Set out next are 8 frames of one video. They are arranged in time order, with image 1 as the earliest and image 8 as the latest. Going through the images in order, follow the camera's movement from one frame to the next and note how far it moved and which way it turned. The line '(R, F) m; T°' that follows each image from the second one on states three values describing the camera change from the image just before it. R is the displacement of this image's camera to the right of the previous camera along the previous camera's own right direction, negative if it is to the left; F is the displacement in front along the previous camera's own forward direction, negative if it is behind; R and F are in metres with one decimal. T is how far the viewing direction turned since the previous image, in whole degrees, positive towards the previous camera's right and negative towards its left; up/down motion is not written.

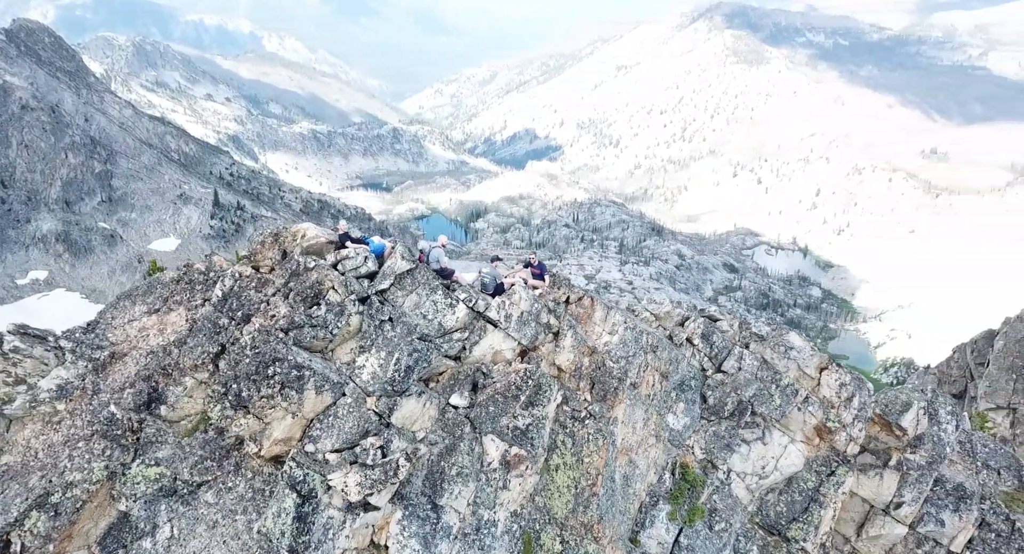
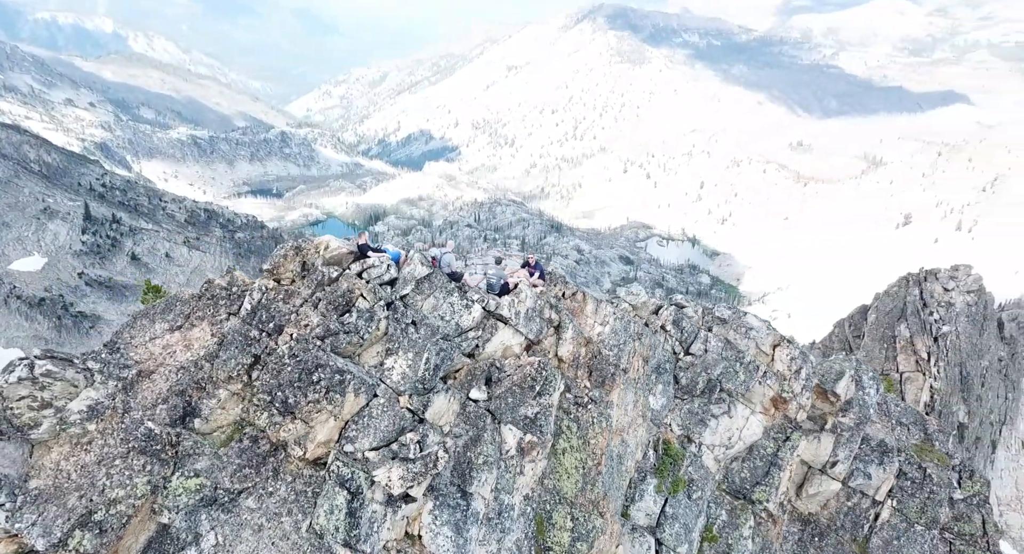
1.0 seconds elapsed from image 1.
(-4.2, -2.0) m; +7°
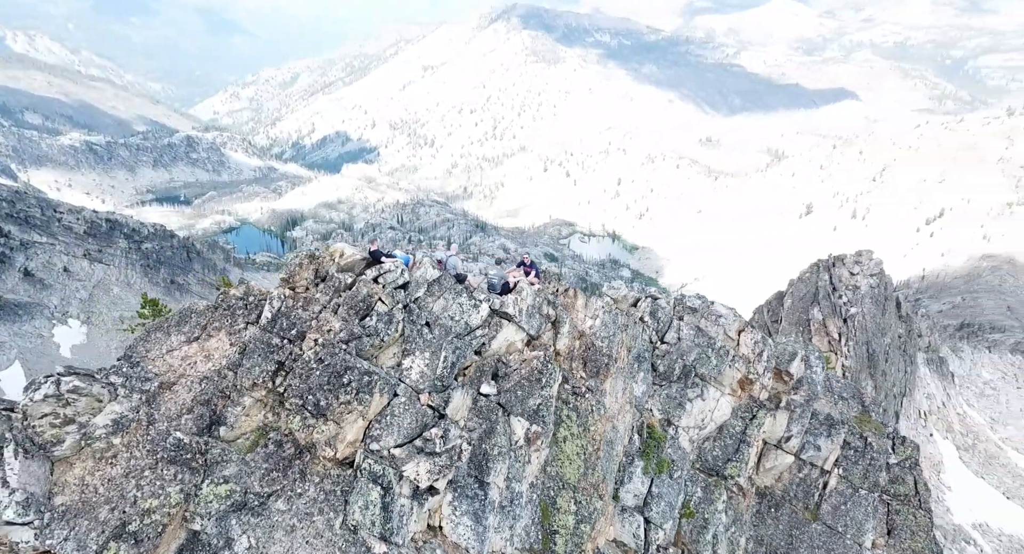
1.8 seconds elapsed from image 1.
(-3.3, -1.6) m; +5°
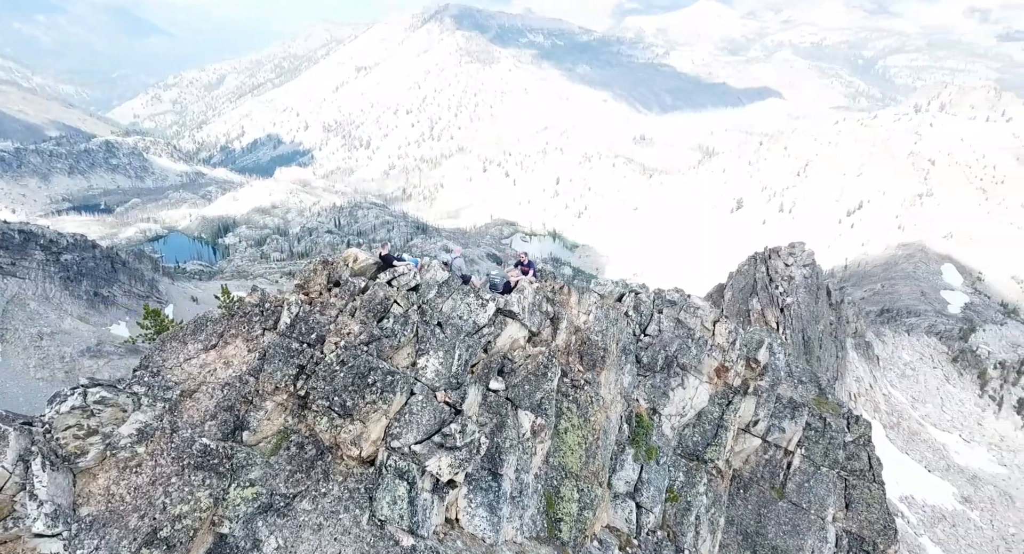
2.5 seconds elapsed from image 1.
(-2.7, -1.3) m; +4°
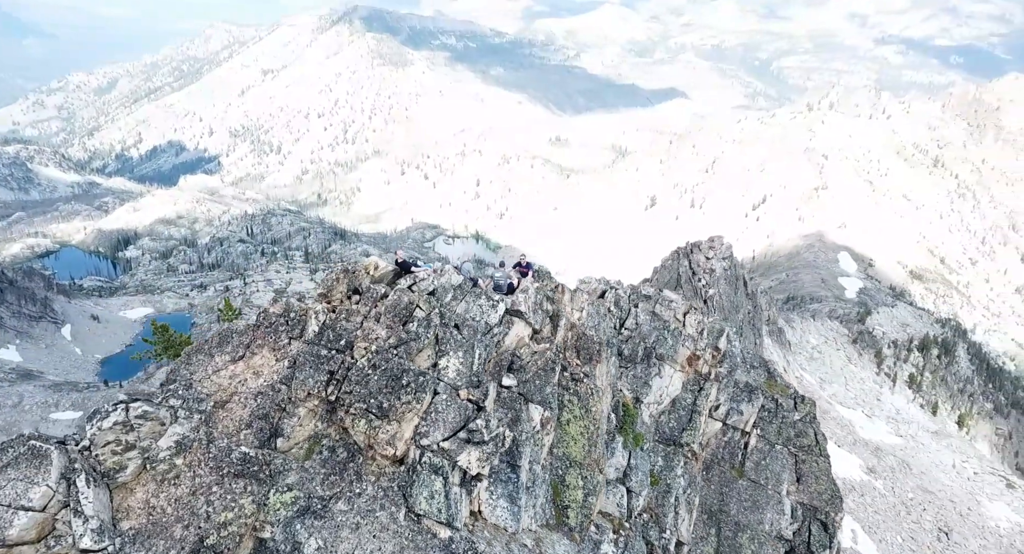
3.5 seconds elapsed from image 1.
(-3.9, -1.6) m; +5°
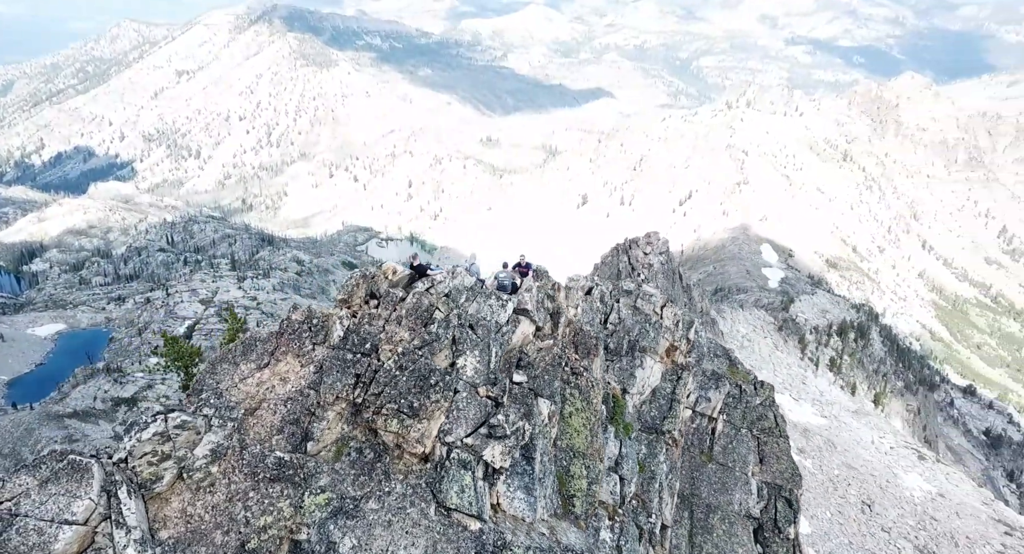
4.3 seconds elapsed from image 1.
(-3.4, -1.2) m; +5°
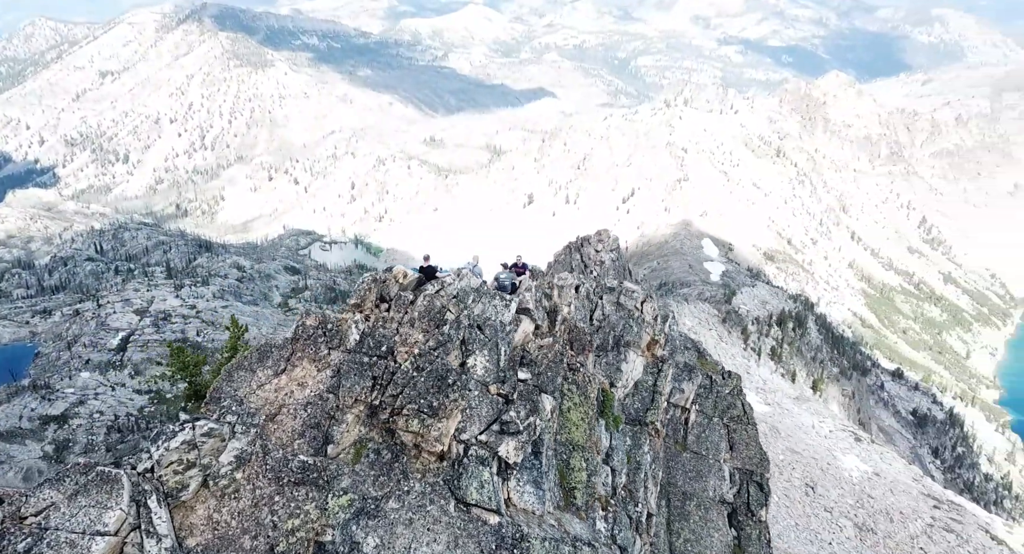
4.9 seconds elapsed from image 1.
(-2.7, -0.9) m; +4°
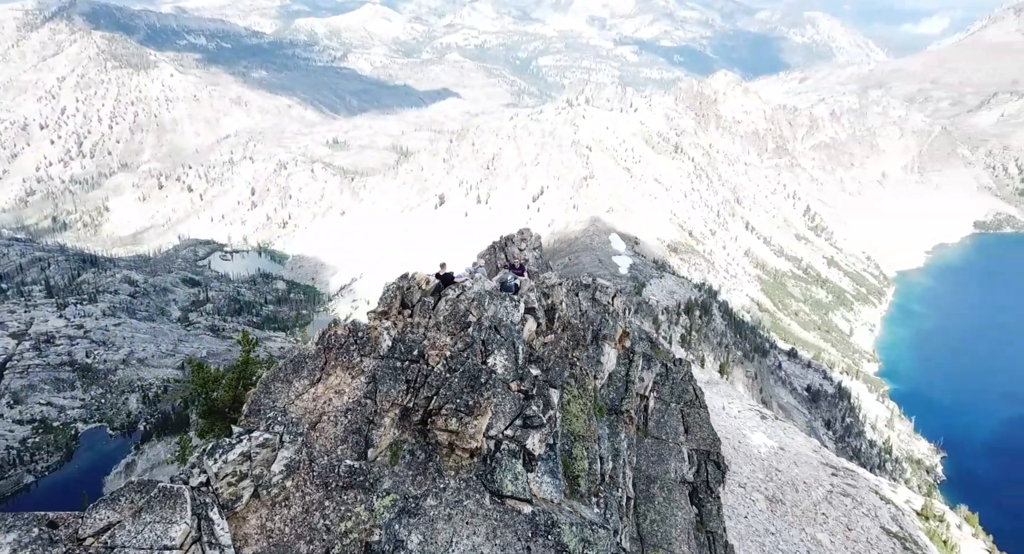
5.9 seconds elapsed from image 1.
(-4.8, -1.5) m; +6°
